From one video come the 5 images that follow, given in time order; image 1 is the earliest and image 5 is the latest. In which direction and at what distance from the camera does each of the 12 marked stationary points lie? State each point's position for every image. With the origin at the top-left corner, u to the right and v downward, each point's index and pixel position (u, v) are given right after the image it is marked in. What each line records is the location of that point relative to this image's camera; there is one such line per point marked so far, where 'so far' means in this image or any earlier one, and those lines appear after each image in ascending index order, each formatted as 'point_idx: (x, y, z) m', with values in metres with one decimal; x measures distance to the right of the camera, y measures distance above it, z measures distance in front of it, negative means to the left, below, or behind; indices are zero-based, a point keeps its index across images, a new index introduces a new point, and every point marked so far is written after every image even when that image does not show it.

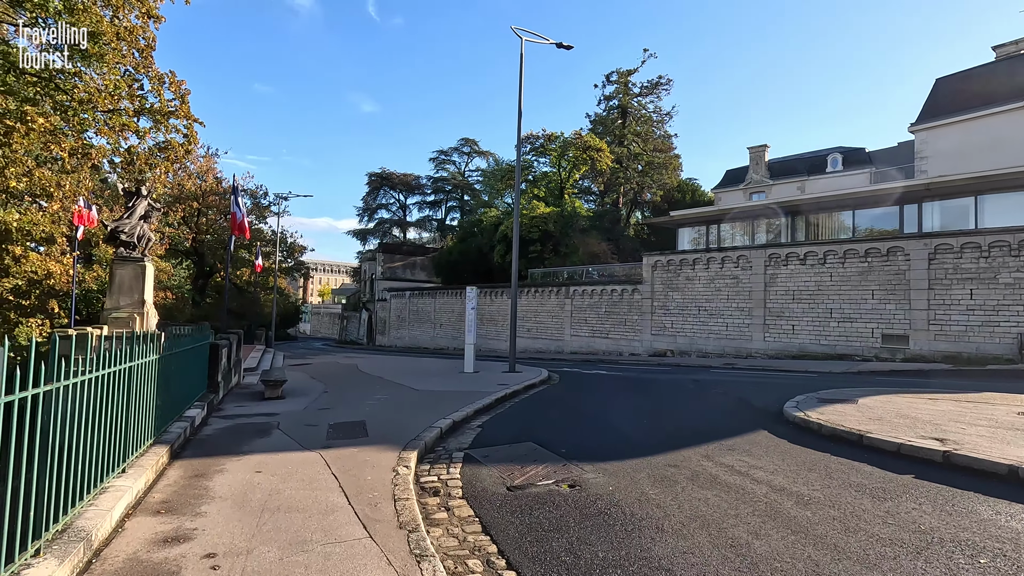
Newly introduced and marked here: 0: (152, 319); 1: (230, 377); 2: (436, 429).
0: (-12.4, -1.1, +18.6) m
1: (-5.7, -1.8, +10.8) m
2: (-1.0, -1.8, +7.0) m
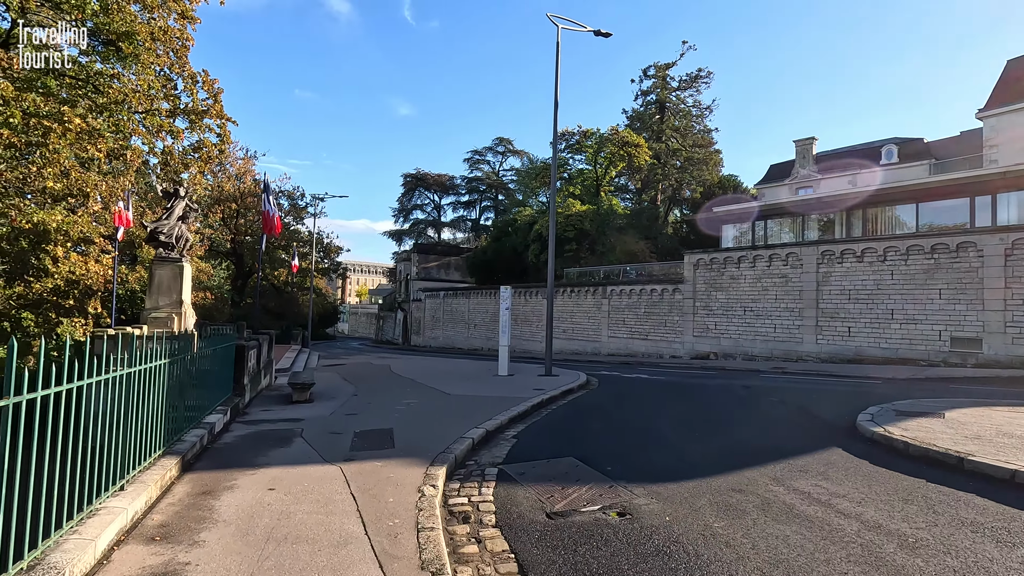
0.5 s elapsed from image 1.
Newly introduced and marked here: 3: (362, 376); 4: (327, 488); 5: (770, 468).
0: (-11.2, -1.1, +18.7) m
1: (-5.0, -1.8, +10.5) m
2: (-0.5, -1.8, +6.5) m
3: (-4.0, -2.4, +14.6) m
4: (-1.6, -1.8, +4.7) m
5: (+2.6, -1.8, +5.4) m
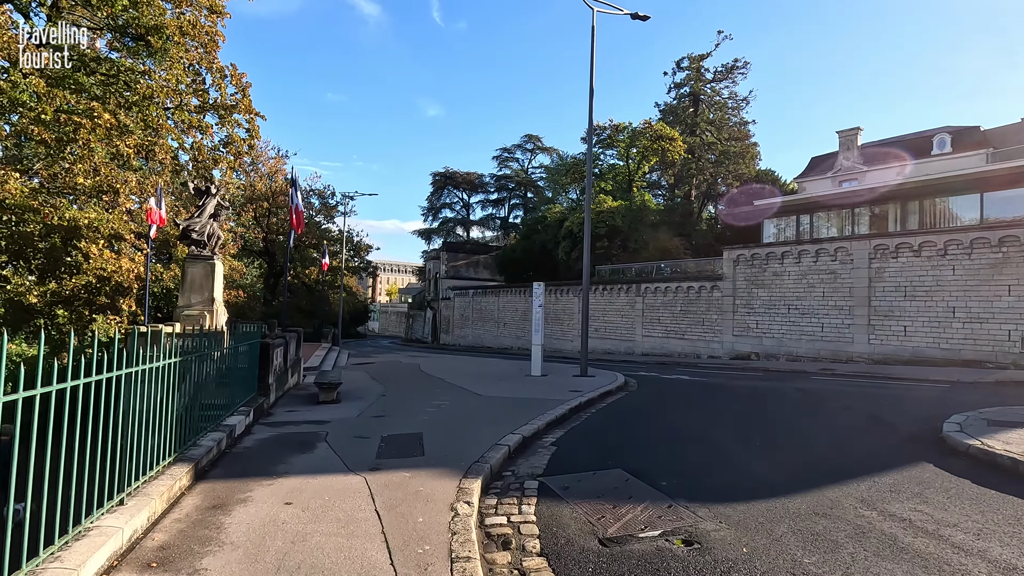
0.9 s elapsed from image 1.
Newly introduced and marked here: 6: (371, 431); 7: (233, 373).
0: (-10.1, -1.0, +18.7) m
1: (-4.3, -1.7, +10.2) m
2: (-0.1, -1.8, +5.9) m
3: (-3.2, -2.3, +14.2) m
4: (-1.3, -1.7, +4.2) m
5: (+3.0, -1.7, +4.7) m
6: (-1.8, -1.9, +7.0) m
7: (-3.8, -1.1, +7.2) m
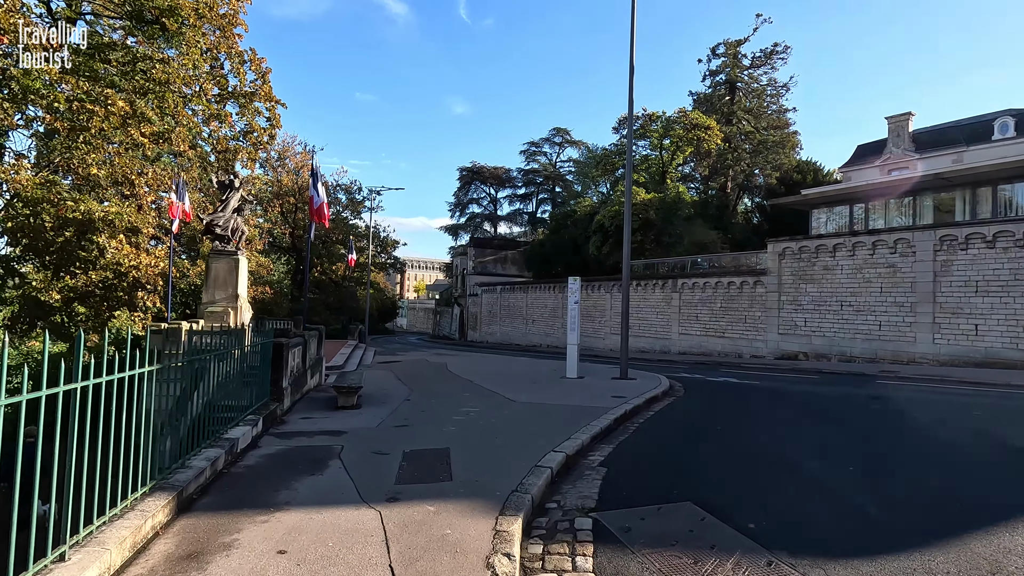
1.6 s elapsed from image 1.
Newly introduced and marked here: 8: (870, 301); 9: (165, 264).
0: (-9.0, -0.9, +18.2) m
1: (-3.7, -1.6, +9.5) m
2: (+0.3, -1.7, +5.0) m
3: (-2.3, -2.2, +13.4) m
4: (-1.0, -1.6, +3.3) m
5: (+3.3, -1.7, +3.6) m
6: (-1.4, -1.8, +6.1) m
7: (-3.3, -1.1, +6.4) m
8: (+12.6, -0.5, +18.8) m
9: (-10.0, +0.7, +15.4) m
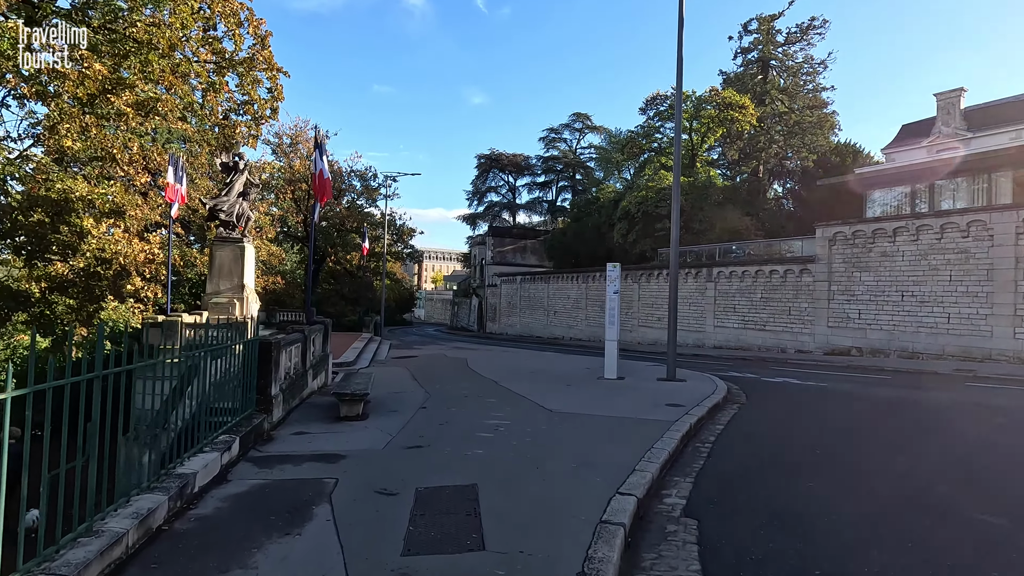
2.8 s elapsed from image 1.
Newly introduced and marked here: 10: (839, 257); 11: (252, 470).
0: (-8.2, -0.5, +17.0) m
1: (-3.2, -1.4, +8.1) m
2: (+0.7, -1.6, +3.5) m
3: (-1.7, -1.9, +12.0) m
4: (-0.6, -1.5, +1.9) m
5: (+3.6, -1.6, +2.0) m
6: (-1.0, -1.6, +4.7) m
7: (-2.9, -0.9, +5.0) m
8: (+13.4, -0.1, +16.9) m
9: (-9.3, +1.0, +14.2) m
10: (+11.9, +1.1, +19.5) m
11: (-2.4, -1.6, +4.9) m
